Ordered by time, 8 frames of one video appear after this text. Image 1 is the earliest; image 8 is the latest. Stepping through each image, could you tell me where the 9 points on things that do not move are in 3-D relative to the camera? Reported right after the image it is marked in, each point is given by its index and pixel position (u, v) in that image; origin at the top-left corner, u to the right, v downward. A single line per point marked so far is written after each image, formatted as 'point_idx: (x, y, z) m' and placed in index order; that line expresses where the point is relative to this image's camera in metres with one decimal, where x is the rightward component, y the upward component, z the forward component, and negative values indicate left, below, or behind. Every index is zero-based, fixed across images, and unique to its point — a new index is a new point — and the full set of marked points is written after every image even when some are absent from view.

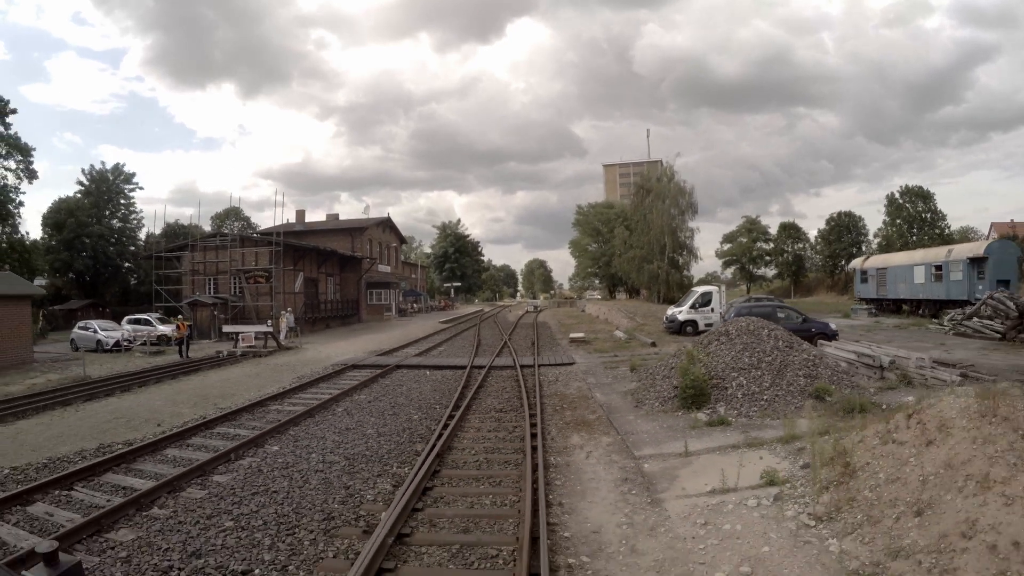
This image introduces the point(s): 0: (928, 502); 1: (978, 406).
0: (+2.8, -1.4, +3.6) m
1: (+3.7, -1.0, +4.4) m
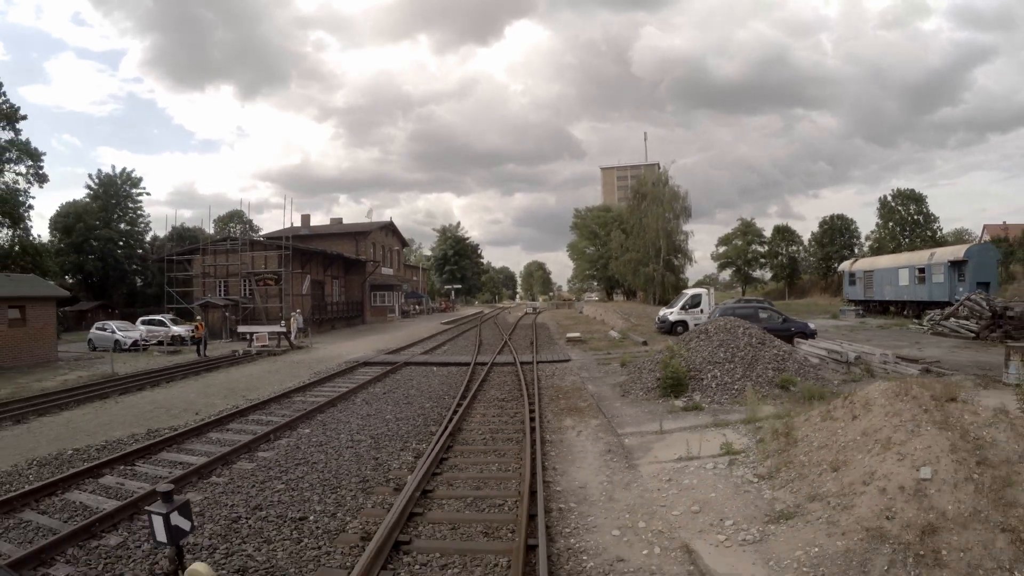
0: (+2.8, -1.5, +4.6) m
1: (+3.7, -1.1, +5.4) m
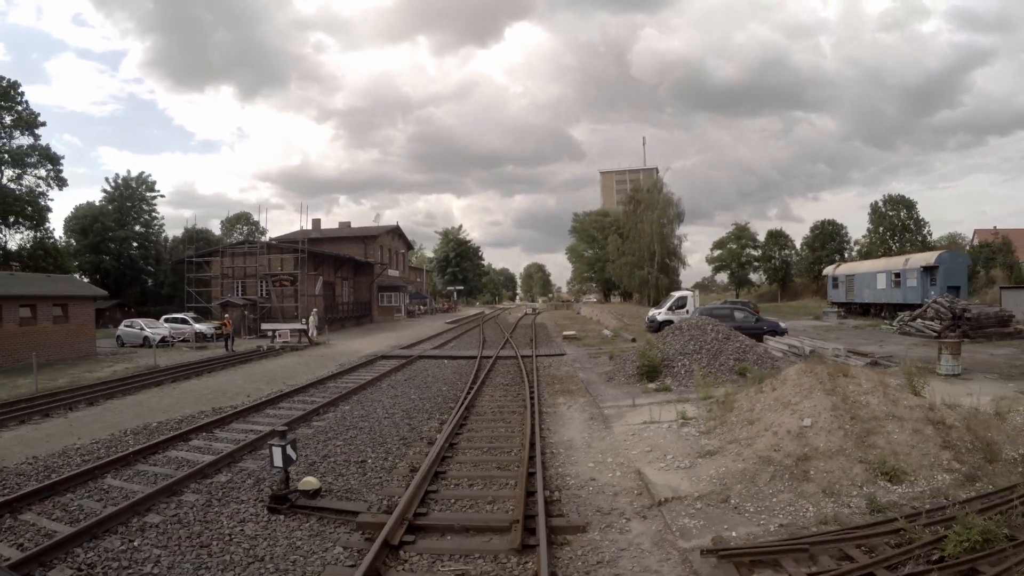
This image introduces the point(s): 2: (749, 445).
0: (+2.9, -1.5, +6.3) m
1: (+3.8, -1.1, +7.1) m
2: (+2.5, -1.7, +5.7) m
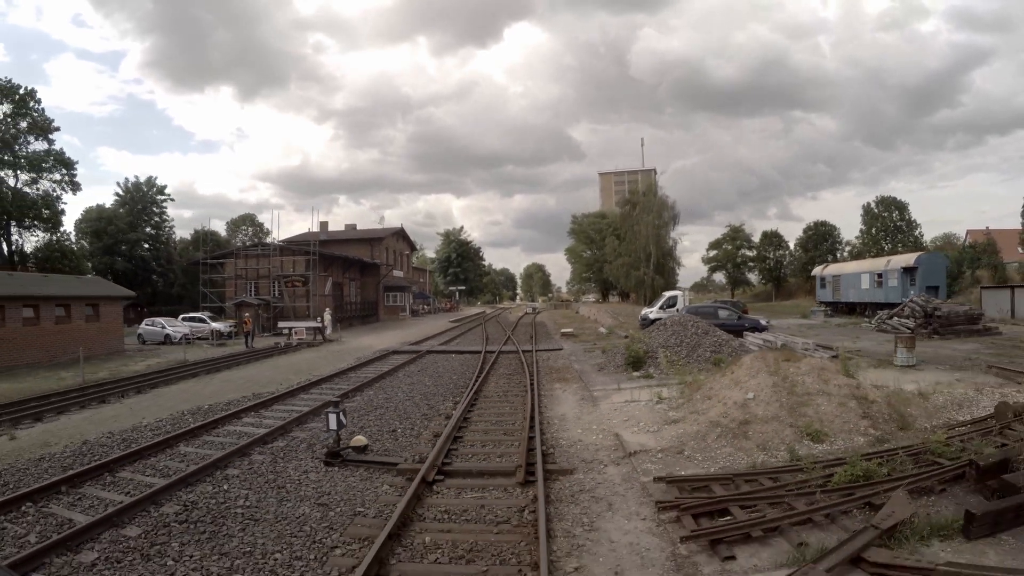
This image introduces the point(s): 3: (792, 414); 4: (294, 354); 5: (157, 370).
0: (+2.9, -1.5, +7.7) m
1: (+3.9, -1.2, +8.5) m
2: (+2.5, -1.7, +7.1) m
3: (+3.5, -1.6, +6.8) m
4: (-7.5, -2.3, +18.8) m
5: (-11.0, -2.5, +16.9) m
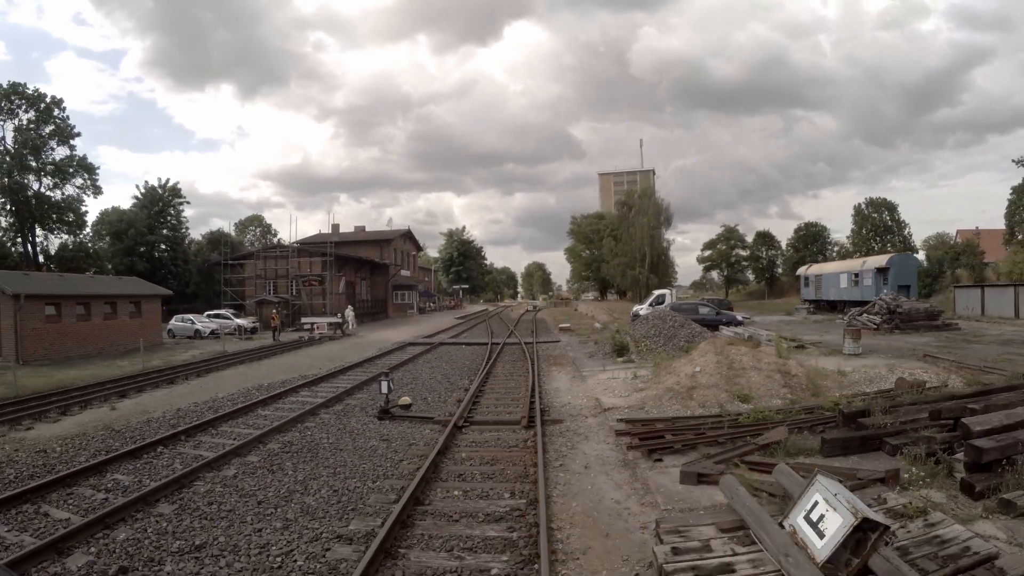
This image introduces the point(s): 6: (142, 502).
0: (+3.0, -1.5, +10.0) m
1: (+4.0, -1.1, +10.7) m
2: (+2.6, -1.7, +9.4) m
3: (+3.6, -1.6, +9.1) m
4: (-7.4, -2.3, +21.0) m
5: (-10.9, -2.5, +19.2) m
6: (-4.0, -2.4, +5.8) m
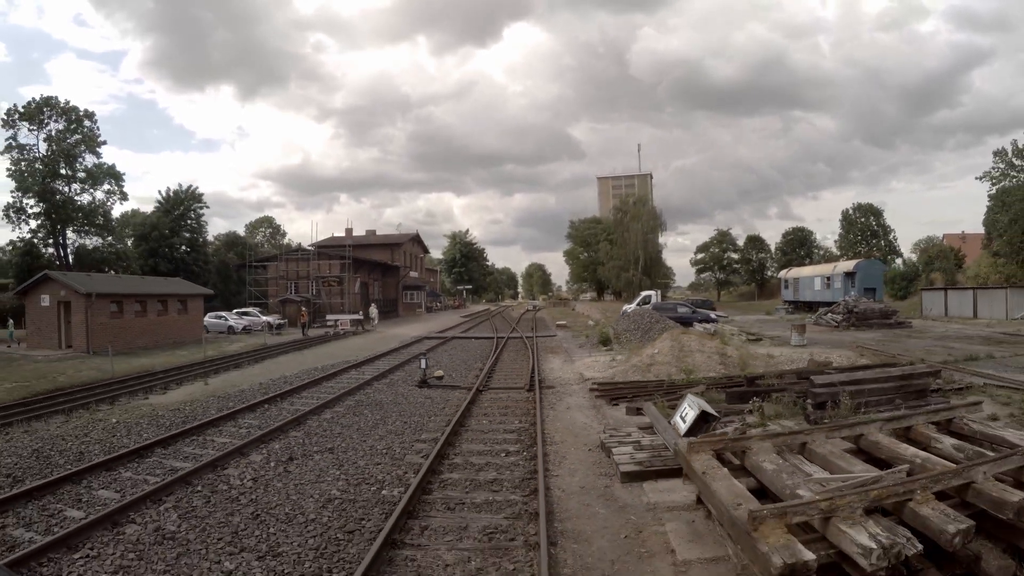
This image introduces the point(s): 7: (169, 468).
0: (+3.1, -1.6, +13.2) m
1: (+4.1, -1.2, +13.9) m
2: (+2.8, -1.8, +12.6) m
3: (+3.7, -1.6, +12.3) m
4: (-7.3, -2.3, +24.2) m
5: (-10.8, -2.6, +22.3) m
6: (-3.9, -2.4, +8.9) m
7: (-4.8, -2.5, +7.5) m
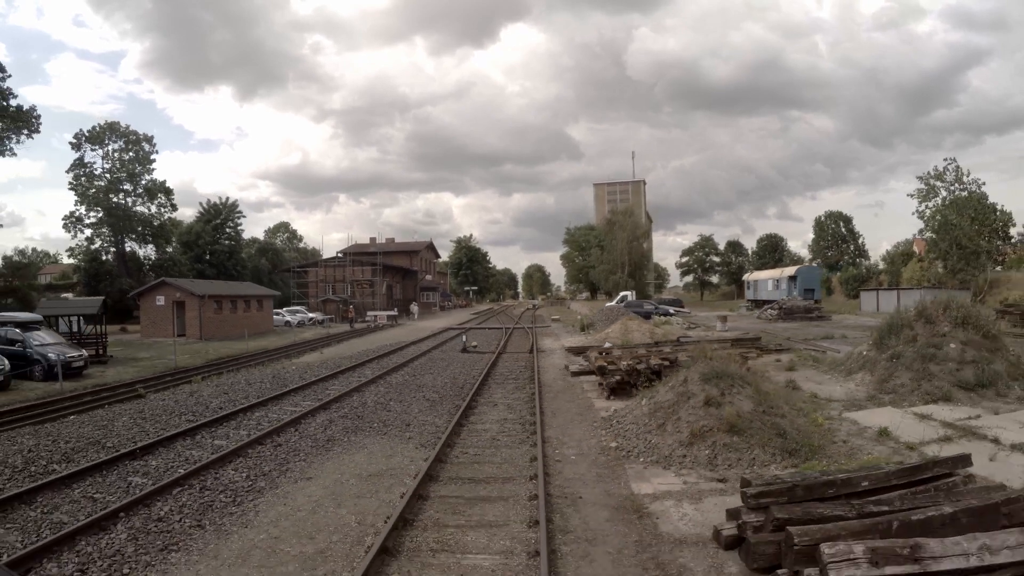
0: (+3.4, -1.7, +21.0) m
1: (+4.4, -1.3, +21.8) m
2: (+3.0, -1.9, +20.5) m
3: (+4.0, -1.8, +20.2) m
4: (-7.0, -2.4, +32.1) m
5: (-10.5, -2.7, +30.2) m
6: (-3.6, -2.5, +16.8) m
7: (-4.5, -2.6, +15.4) m
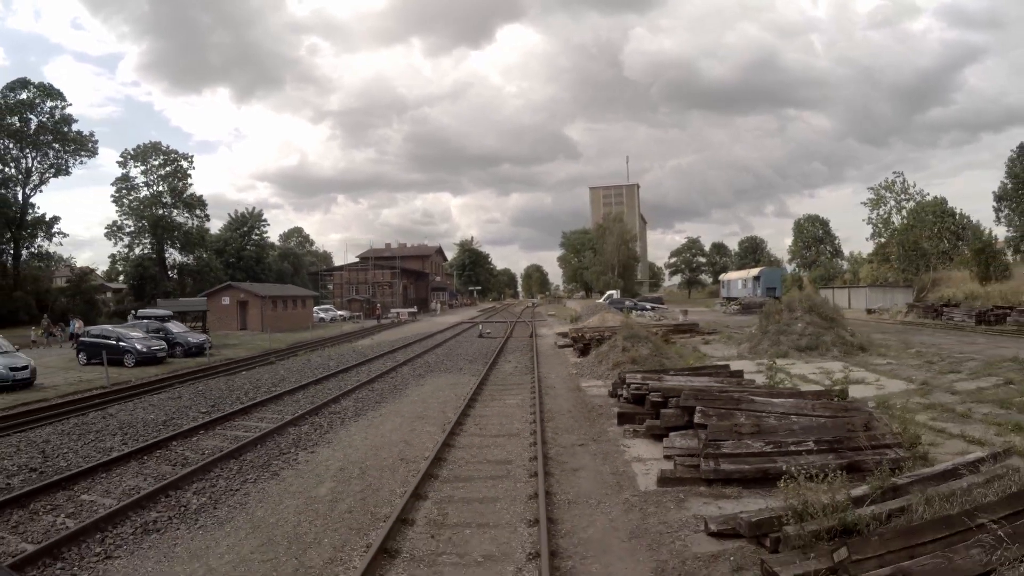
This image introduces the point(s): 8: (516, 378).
0: (+3.7, -1.8, +28.6) m
1: (+4.6, -1.4, +29.4) m
2: (+3.3, -1.9, +28.1) m
3: (+4.2, -1.8, +27.7) m
4: (-6.8, -2.6, +39.6) m
5: (-10.3, -2.8, +37.8) m
6: (-3.4, -2.6, +24.4) m
7: (-4.2, -2.7, +23.0) m
8: (+0.1, -2.5, +15.7) m
